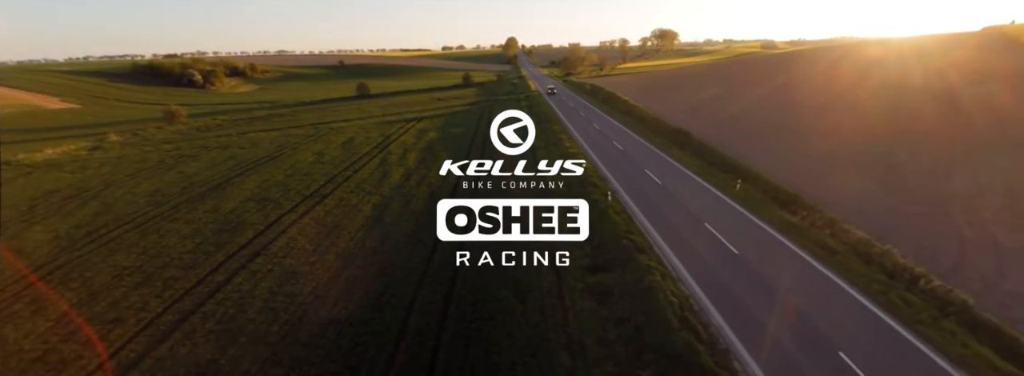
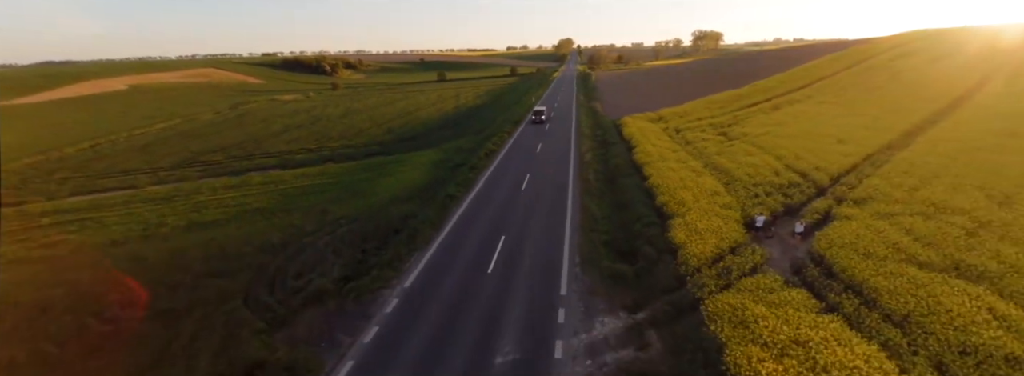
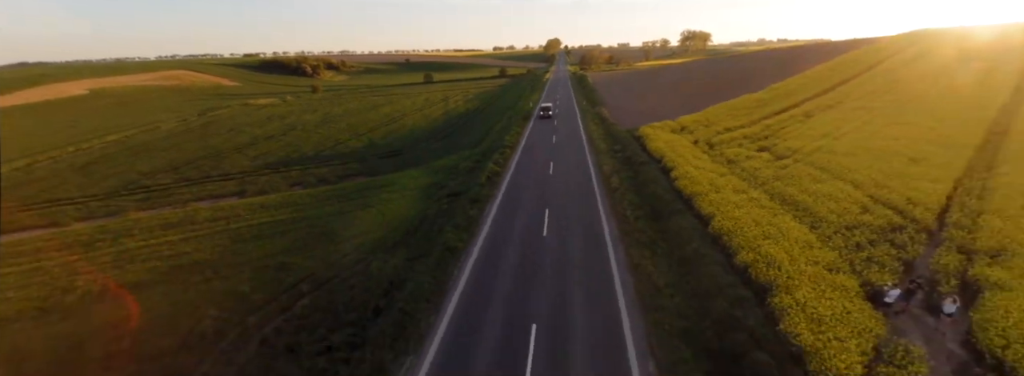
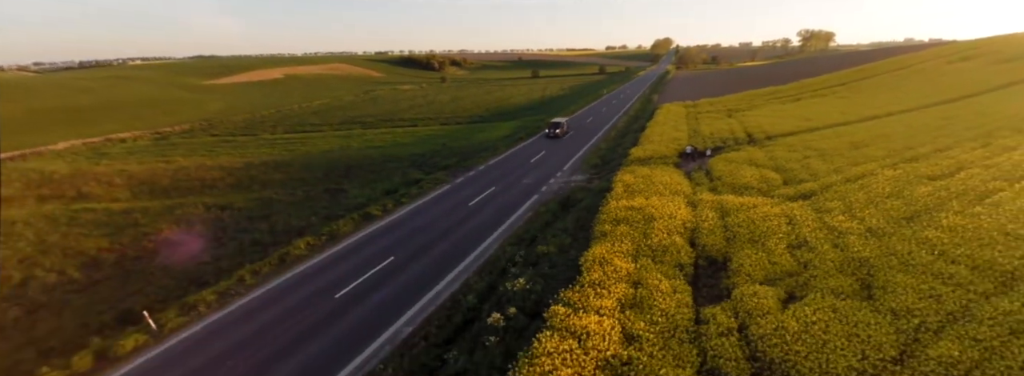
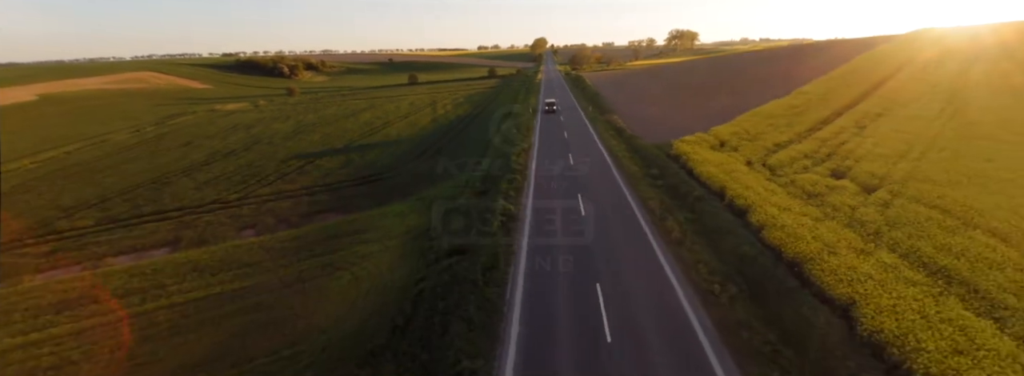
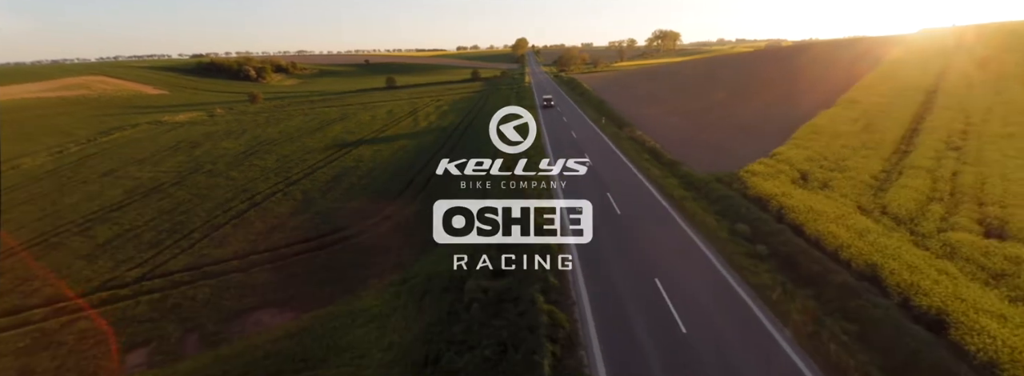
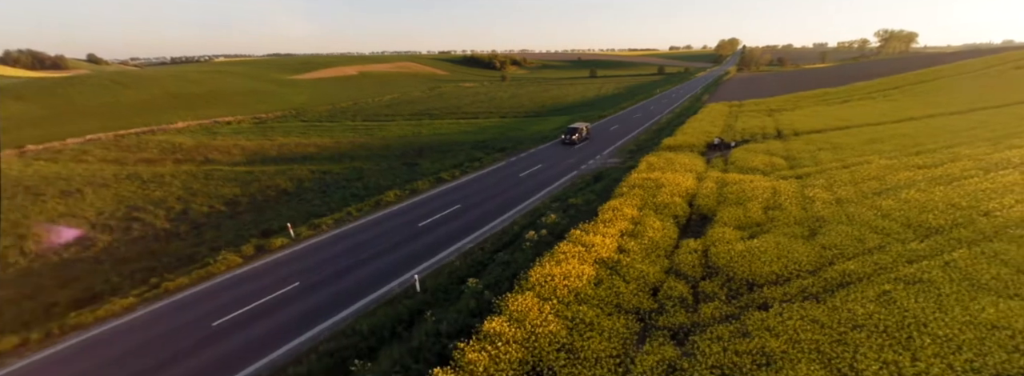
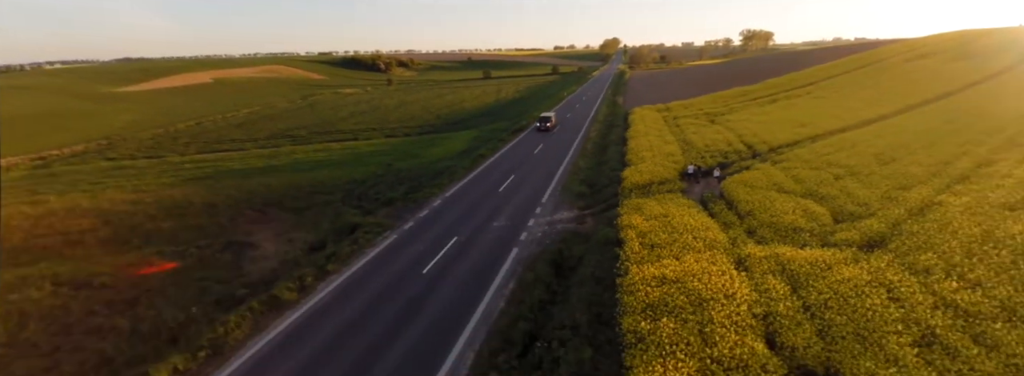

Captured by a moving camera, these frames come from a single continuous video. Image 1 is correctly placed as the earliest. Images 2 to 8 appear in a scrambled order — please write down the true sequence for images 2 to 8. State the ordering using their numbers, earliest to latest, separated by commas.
6, 5, 3, 2, 8, 4, 7
